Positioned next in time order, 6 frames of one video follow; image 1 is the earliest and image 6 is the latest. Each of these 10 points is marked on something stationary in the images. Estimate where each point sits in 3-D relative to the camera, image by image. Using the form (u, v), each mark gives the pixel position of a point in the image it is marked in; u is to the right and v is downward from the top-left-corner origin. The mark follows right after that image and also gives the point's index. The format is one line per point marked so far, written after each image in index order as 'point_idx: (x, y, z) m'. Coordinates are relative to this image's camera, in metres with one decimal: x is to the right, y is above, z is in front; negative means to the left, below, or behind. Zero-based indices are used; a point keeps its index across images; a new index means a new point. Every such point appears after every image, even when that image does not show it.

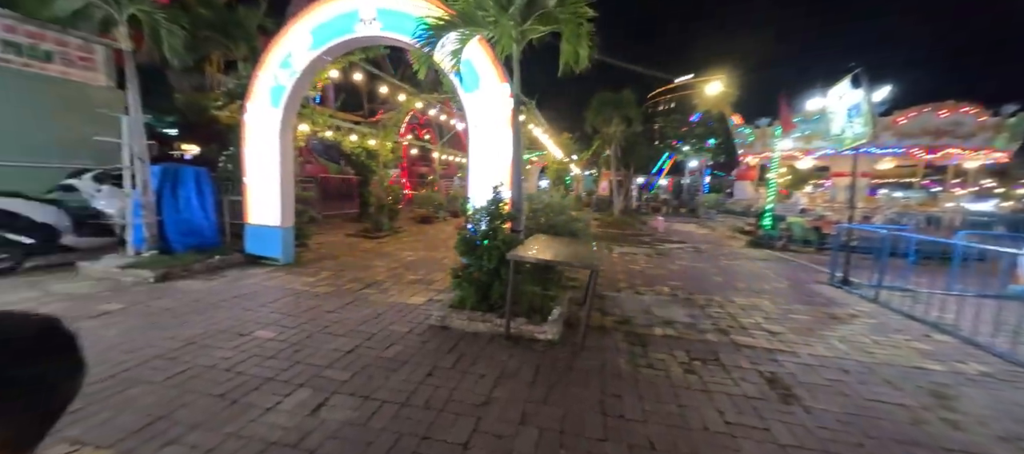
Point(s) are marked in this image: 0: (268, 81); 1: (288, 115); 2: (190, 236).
0: (-3.5, +2.1, +5.4) m
1: (-3.2, +1.6, +5.4) m
2: (-4.5, -0.1, +5.4) m
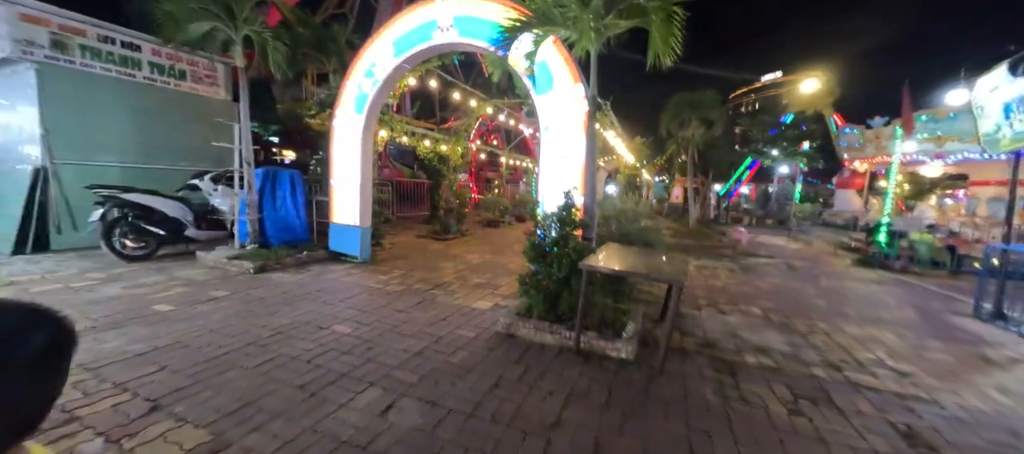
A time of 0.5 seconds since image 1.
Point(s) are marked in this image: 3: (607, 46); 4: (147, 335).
0: (-2.4, +2.1, +5.8) m
1: (-2.2, +1.6, +5.8) m
2: (-3.5, -0.1, +5.9) m
3: (+1.0, +1.9, +3.9) m
4: (-2.9, -0.9, +3.0) m
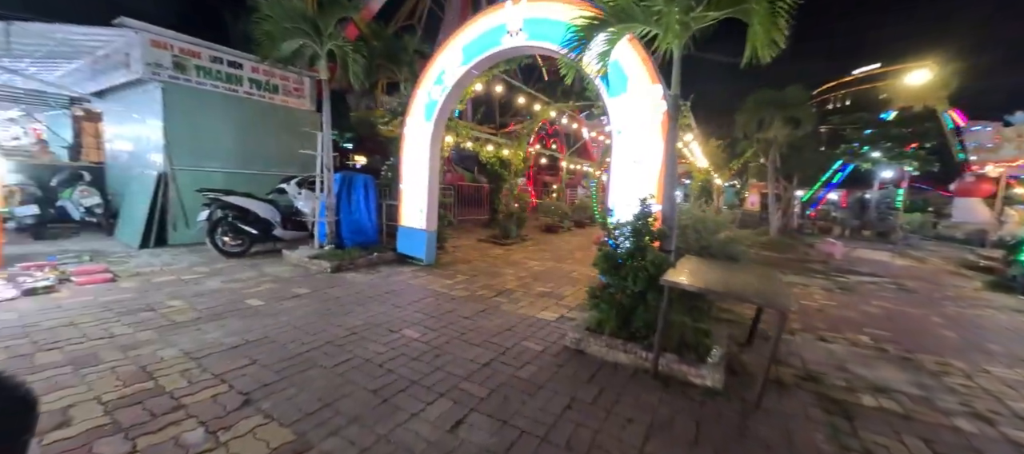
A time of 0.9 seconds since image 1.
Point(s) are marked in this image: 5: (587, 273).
0: (-1.4, +2.0, +6.0) m
1: (-1.2, +1.5, +5.9) m
2: (-2.5, -0.1, +6.2) m
3: (+1.7, +1.8, +3.6) m
4: (-2.3, -0.9, +3.3) m
5: (+1.2, -0.8, +6.3) m
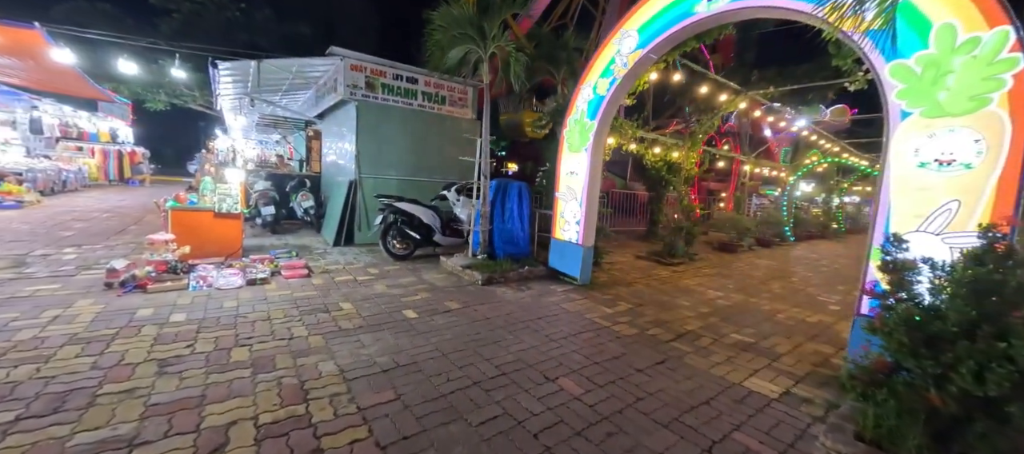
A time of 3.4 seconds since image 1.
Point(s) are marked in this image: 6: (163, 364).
0: (+1.0, +1.8, +5.2) m
1: (+1.2, +1.3, +5.1) m
2: (0.0, -0.3, +5.9) m
3: (+3.0, +1.5, +2.0) m
4: (-1.0, -1.0, +3.1) m
5: (+3.5, -1.1, +4.6) m
6: (-2.4, -0.9, +2.6) m
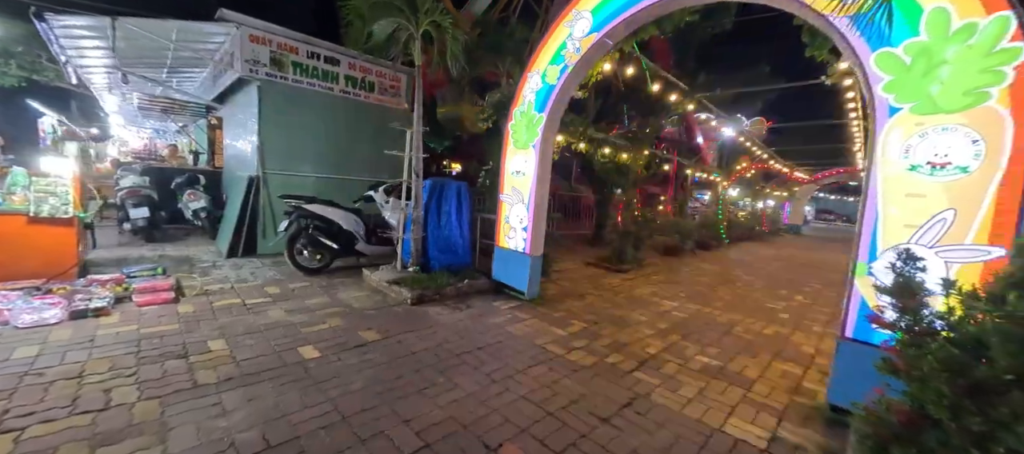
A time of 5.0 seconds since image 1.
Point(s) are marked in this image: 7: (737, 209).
0: (+0.3, +1.7, +4.6) m
1: (+0.5, +1.3, +4.5) m
2: (-0.9, -0.4, +5.1) m
3: (+2.7, +1.4, +1.6) m
4: (-1.4, -1.0, +2.2) m
5: (+2.8, -1.2, +4.3) m
6: (-2.7, -1.0, +1.5) m
7: (+9.8, +0.8, +16.6) m
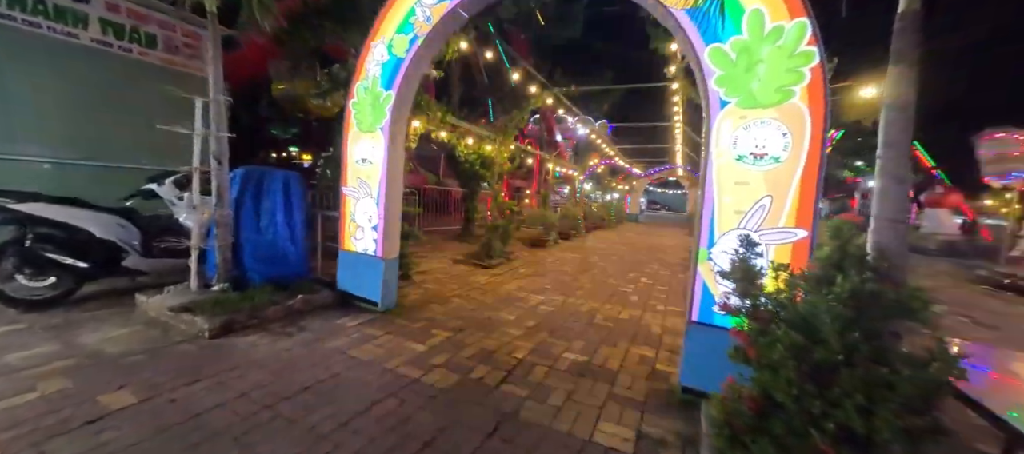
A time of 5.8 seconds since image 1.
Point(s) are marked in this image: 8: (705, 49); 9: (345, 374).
0: (-1.3, +1.8, +3.9) m
1: (-1.1, +1.3, +3.9) m
2: (-2.5, -0.4, +4.0) m
3: (+2.0, +1.5, +1.9) m
4: (-2.0, -1.1, +1.1) m
5: (+1.2, -1.1, +4.5) m
6: (-3.0, -1.1, 0.0) m
7: (+3.8, +1.3, +18.3) m
8: (+1.4, +1.3, +2.7) m
9: (-1.2, -1.0, +2.7) m
